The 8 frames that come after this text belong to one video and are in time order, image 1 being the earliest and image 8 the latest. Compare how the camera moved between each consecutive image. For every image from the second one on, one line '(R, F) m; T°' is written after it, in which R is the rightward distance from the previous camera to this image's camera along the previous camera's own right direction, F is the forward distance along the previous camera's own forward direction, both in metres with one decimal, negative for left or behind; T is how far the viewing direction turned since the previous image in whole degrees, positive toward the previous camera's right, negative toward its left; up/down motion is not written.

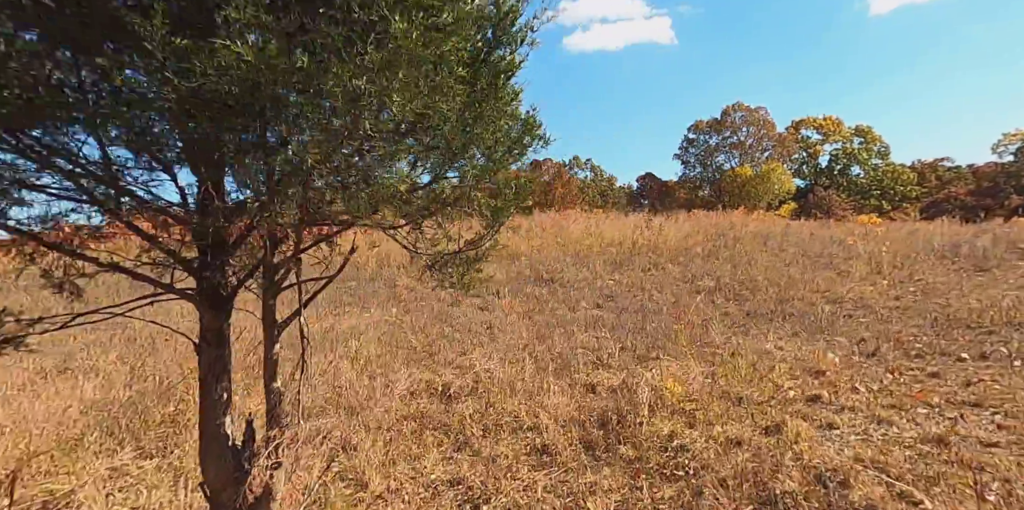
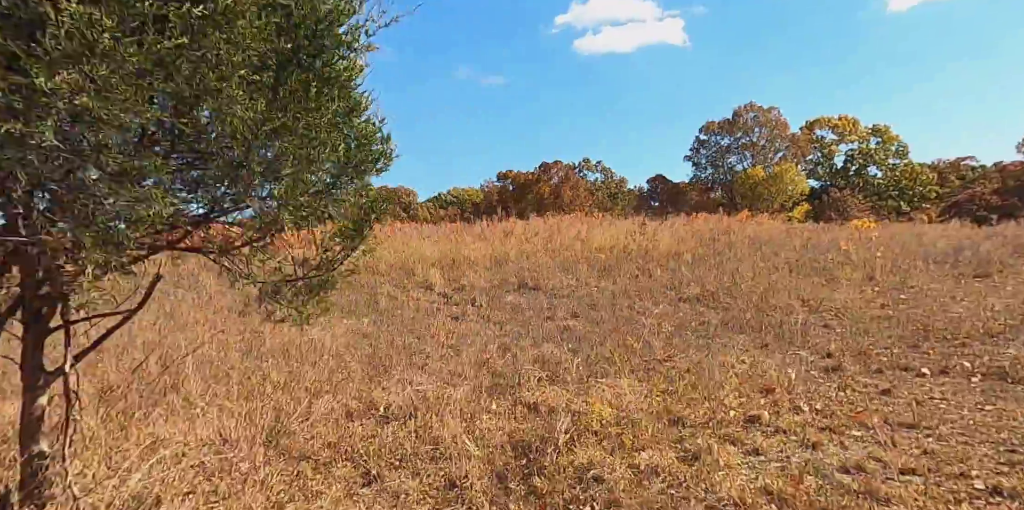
(+0.5, 0.0) m; -2°
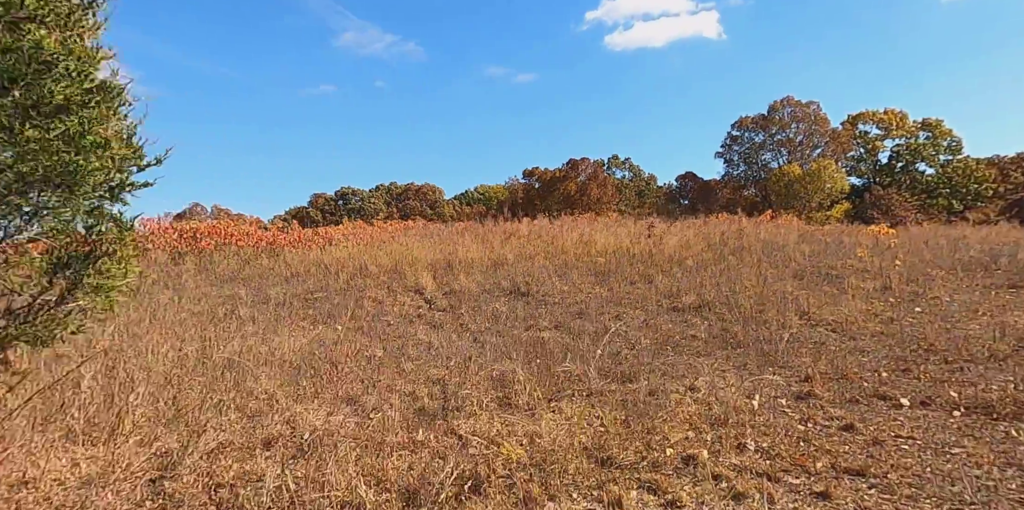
(+0.7, +0.3) m; -3°
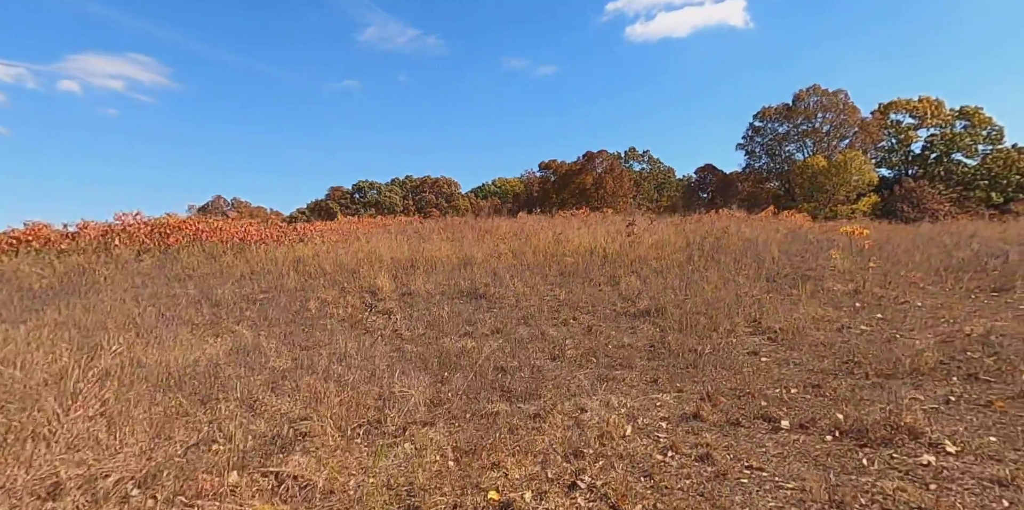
(+1.1, +0.2) m; -3°
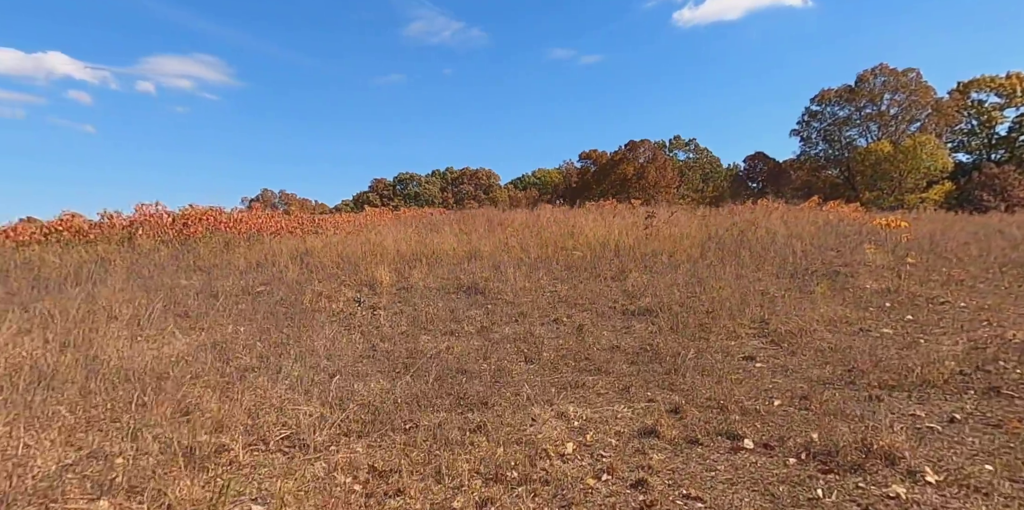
(+0.7, +0.4) m; -5°
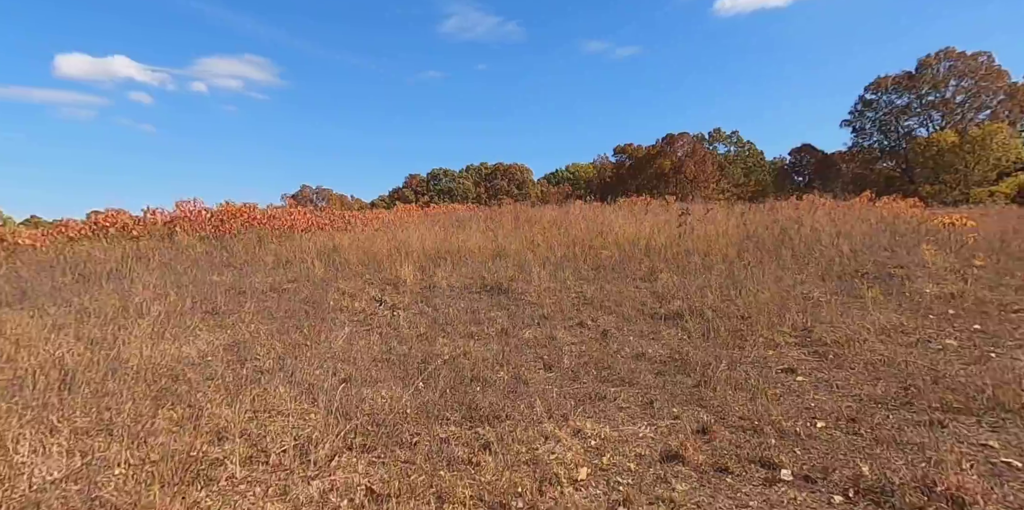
(+0.1, +0.3) m; -3°
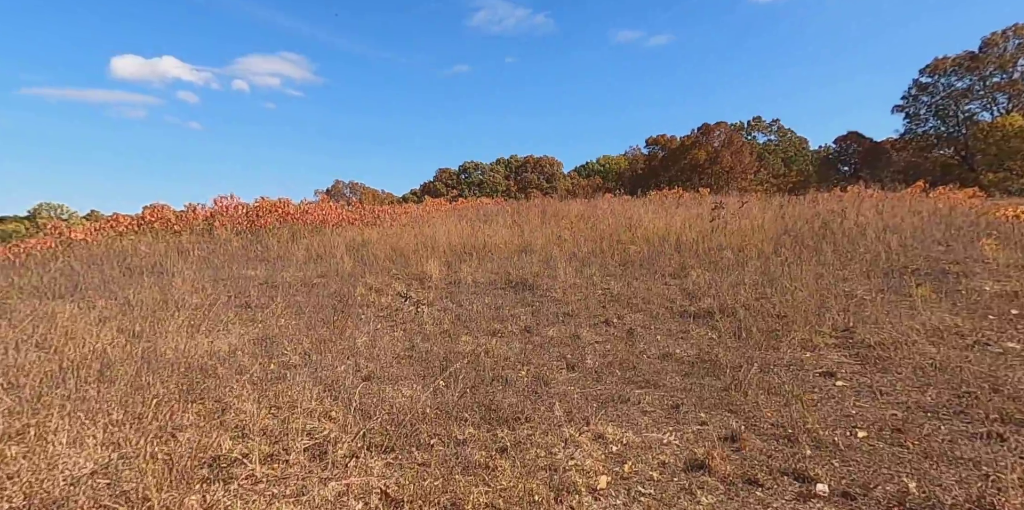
(+0.1, +0.1) m; -3°
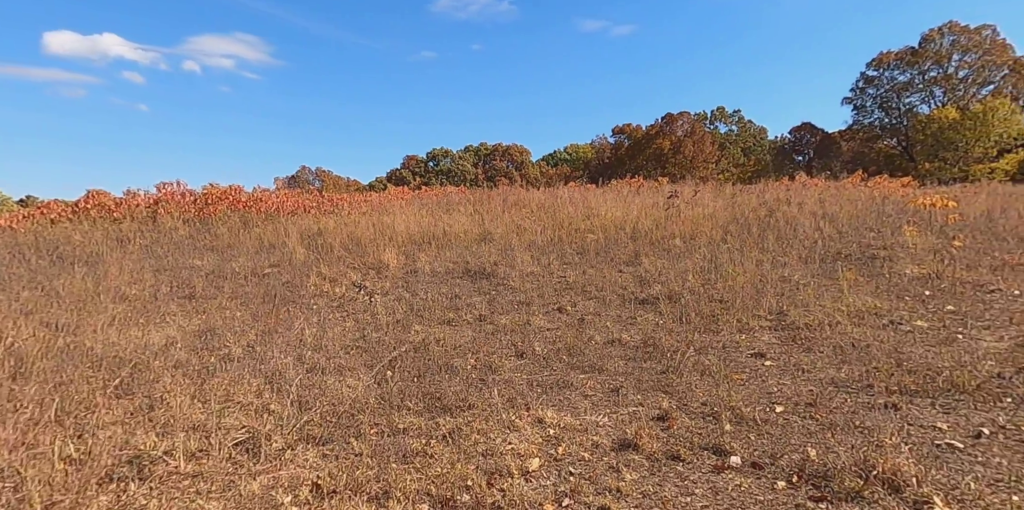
(+0.2, -0.1) m; +3°
